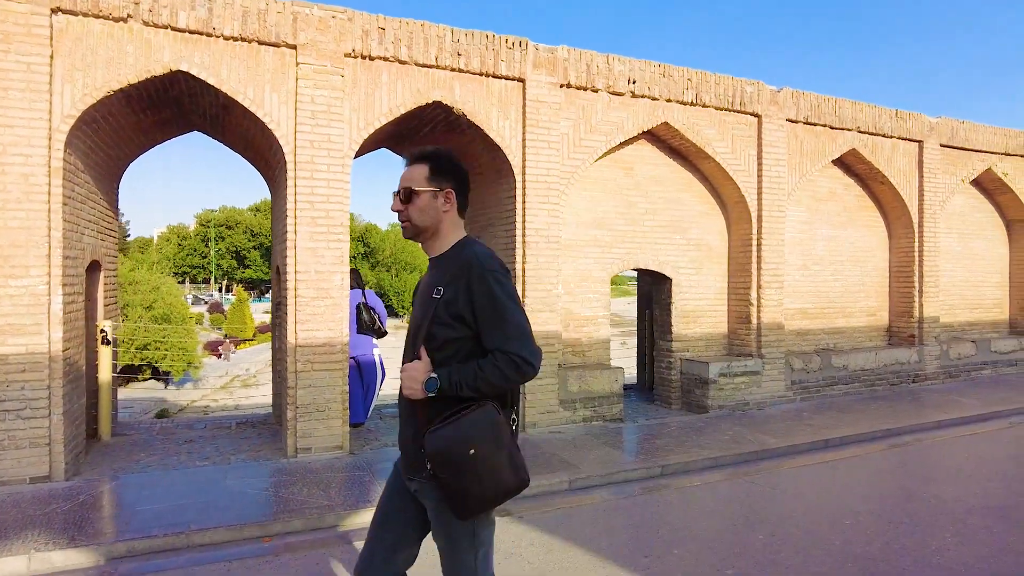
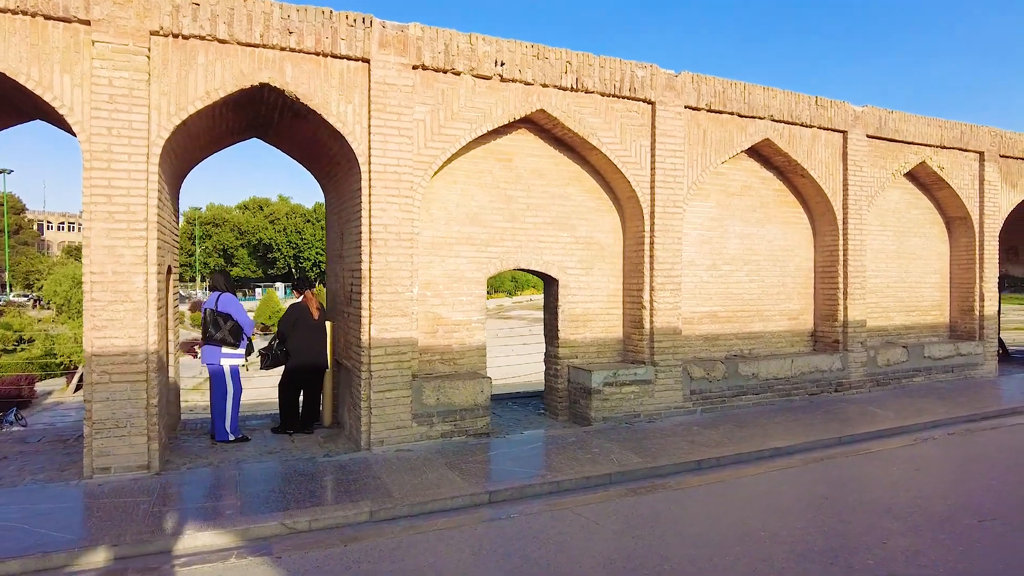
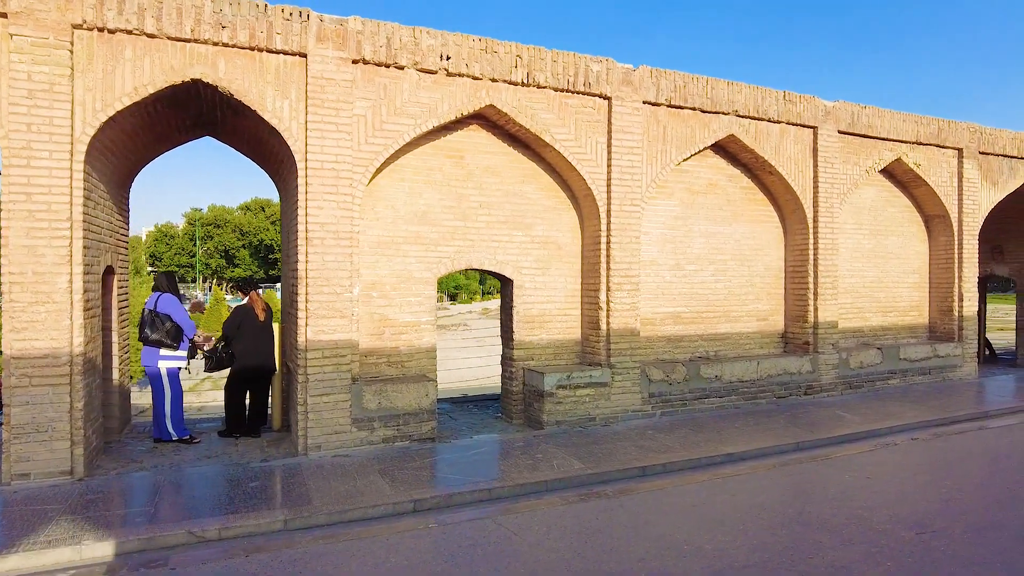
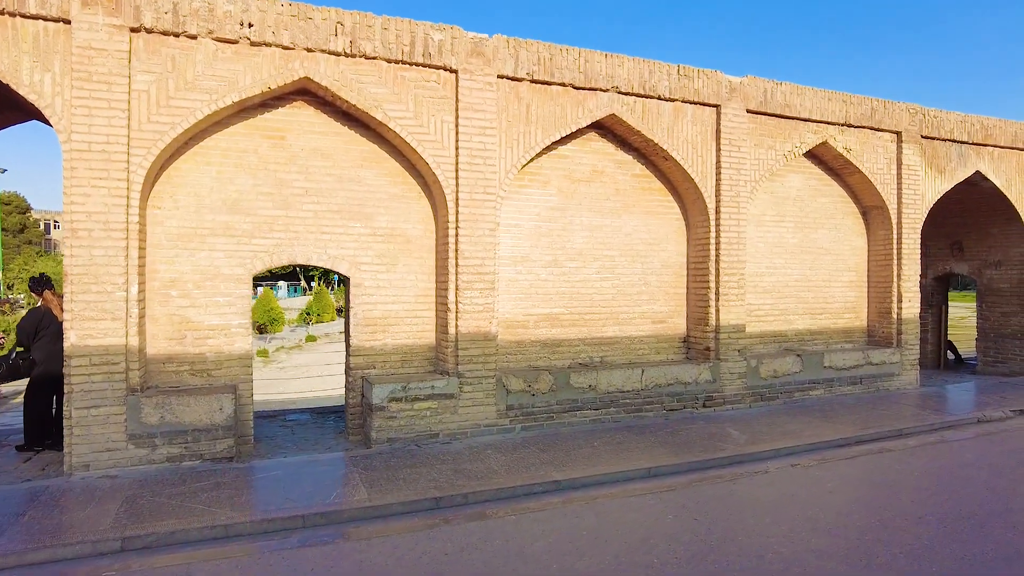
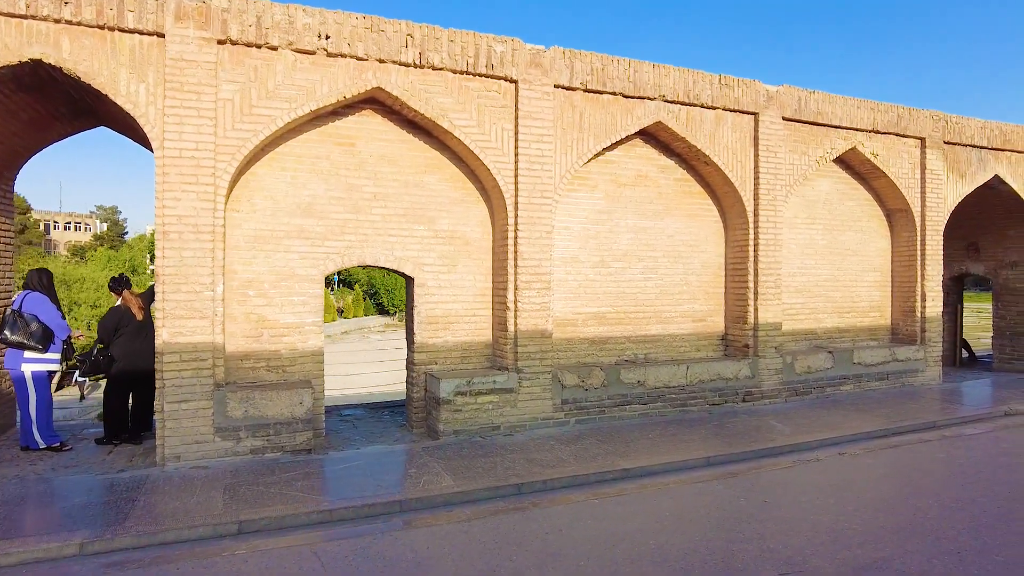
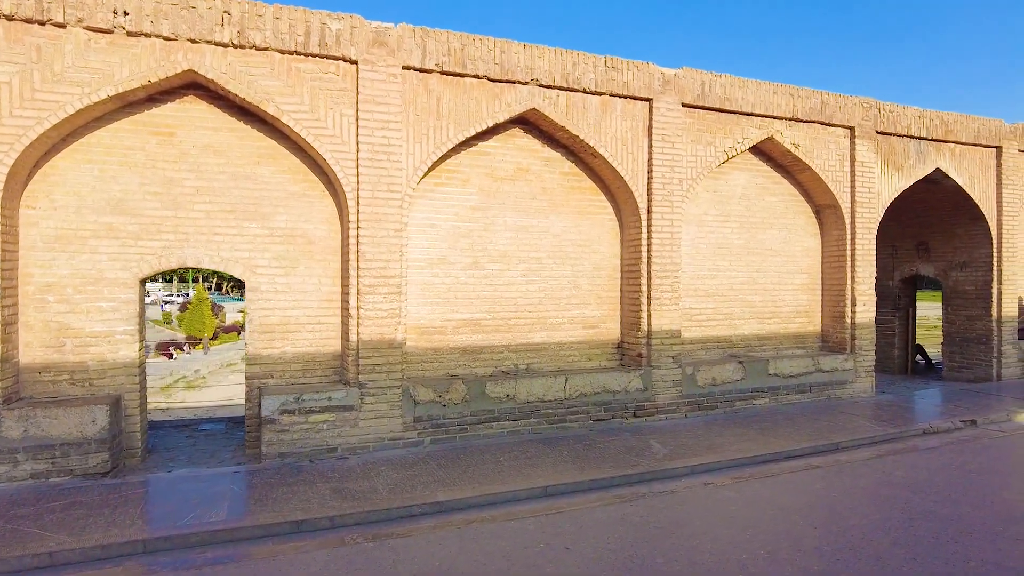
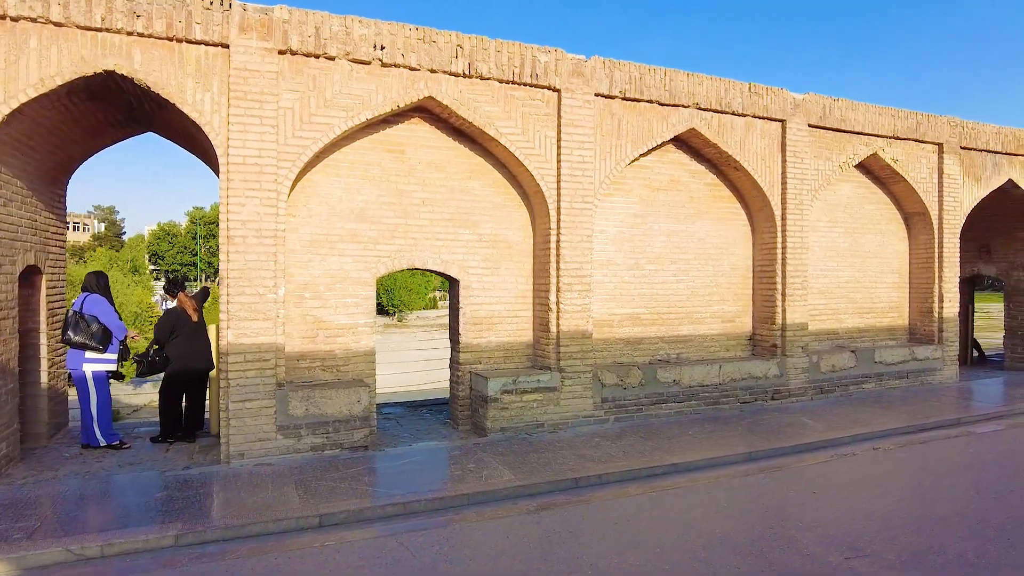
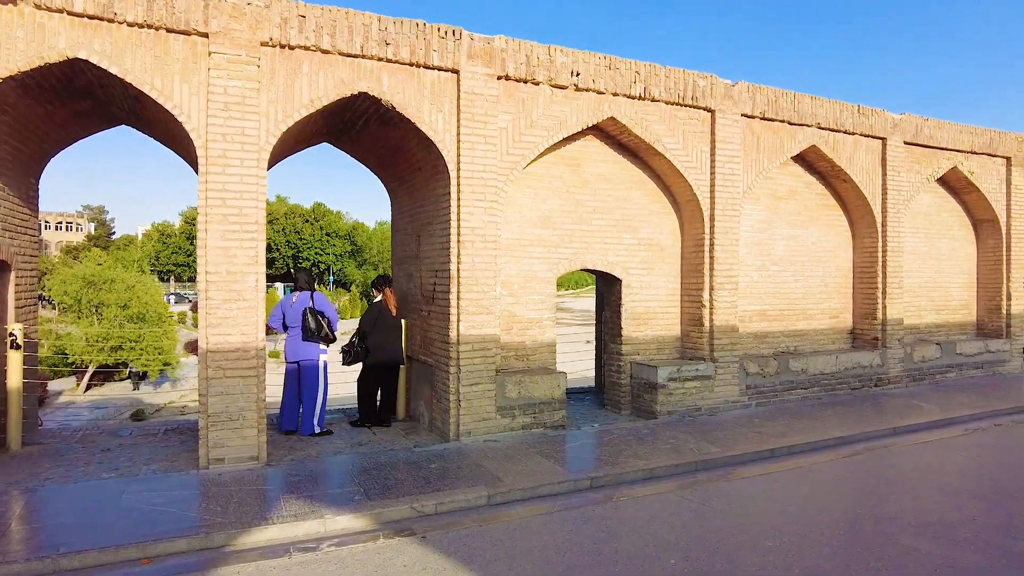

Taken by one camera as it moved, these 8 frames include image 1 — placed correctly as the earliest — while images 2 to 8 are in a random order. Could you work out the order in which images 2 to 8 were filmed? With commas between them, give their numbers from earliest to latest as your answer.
8, 2, 3, 7, 5, 4, 6
